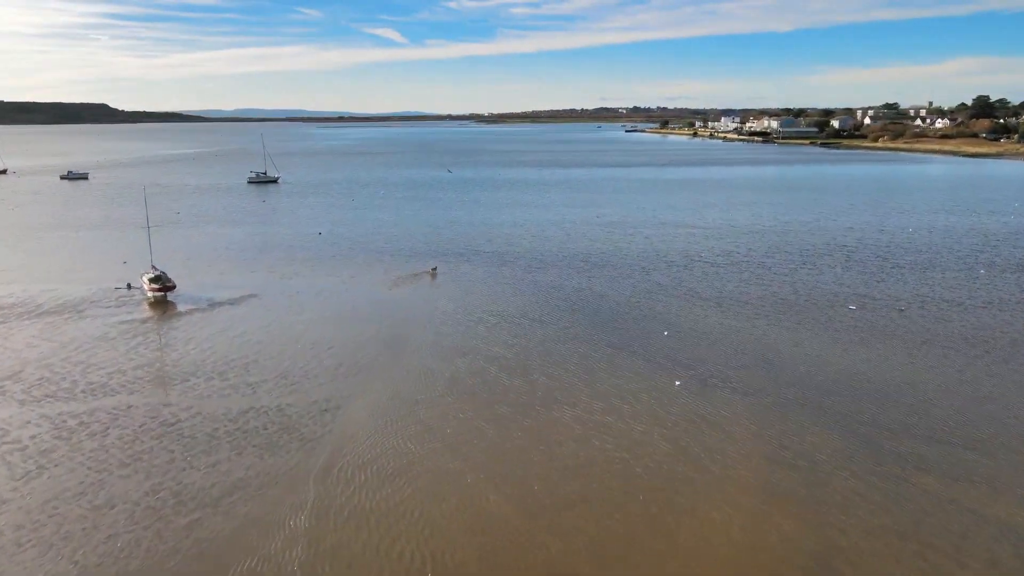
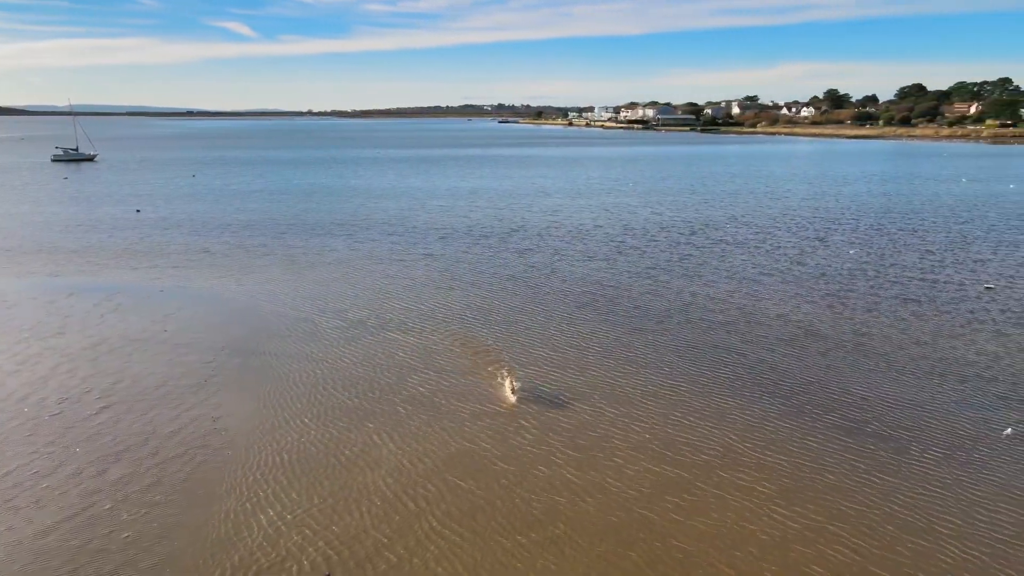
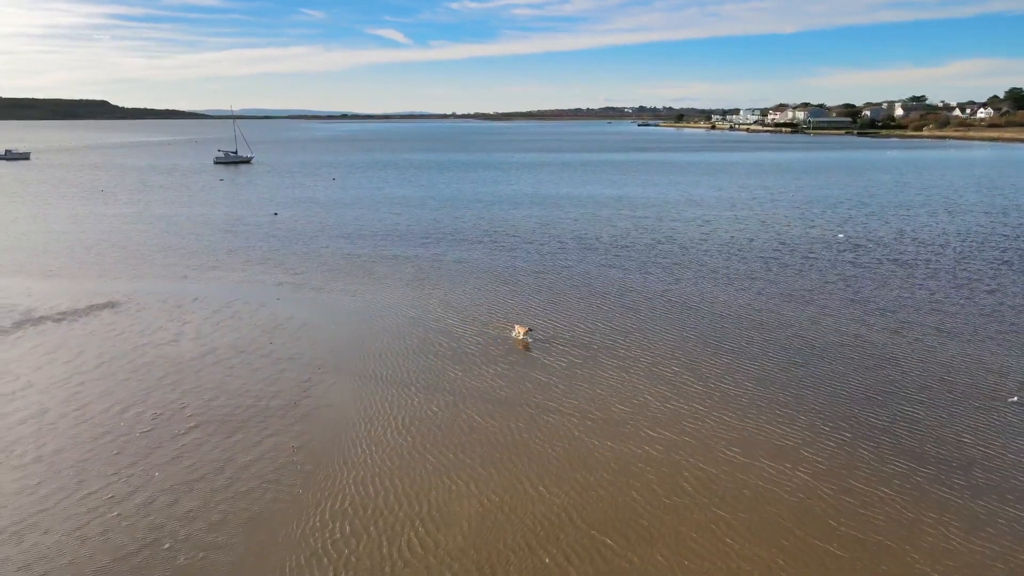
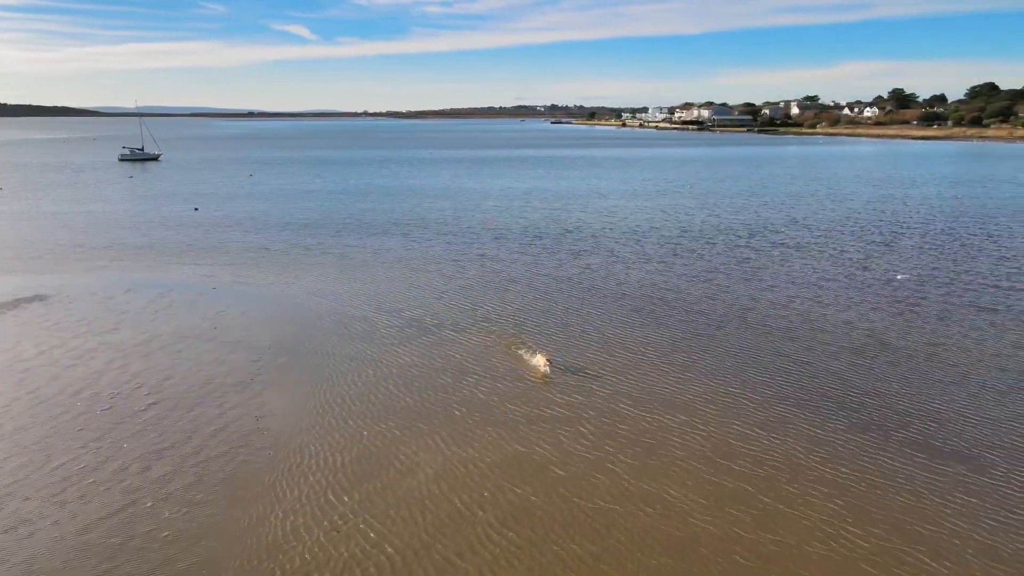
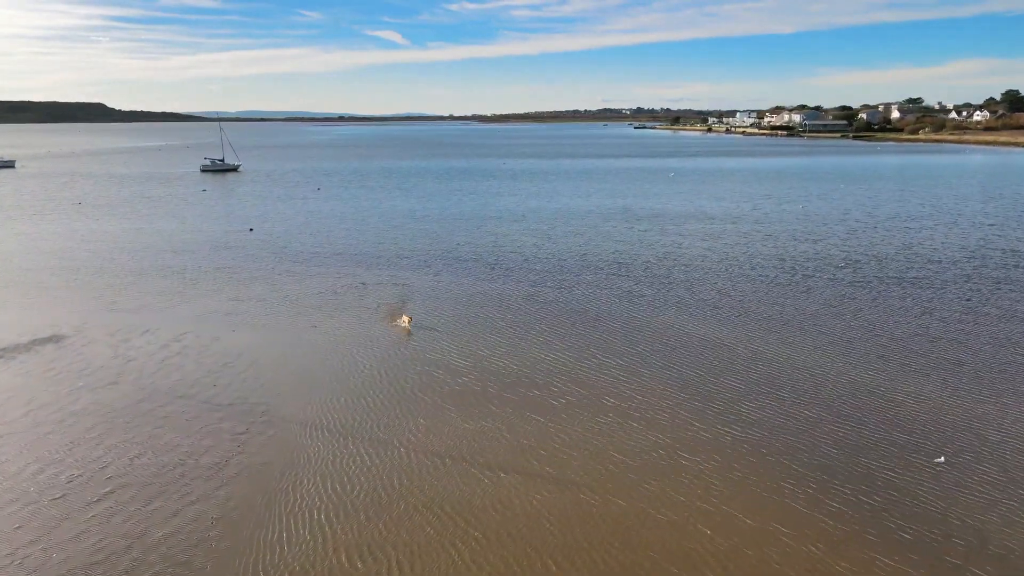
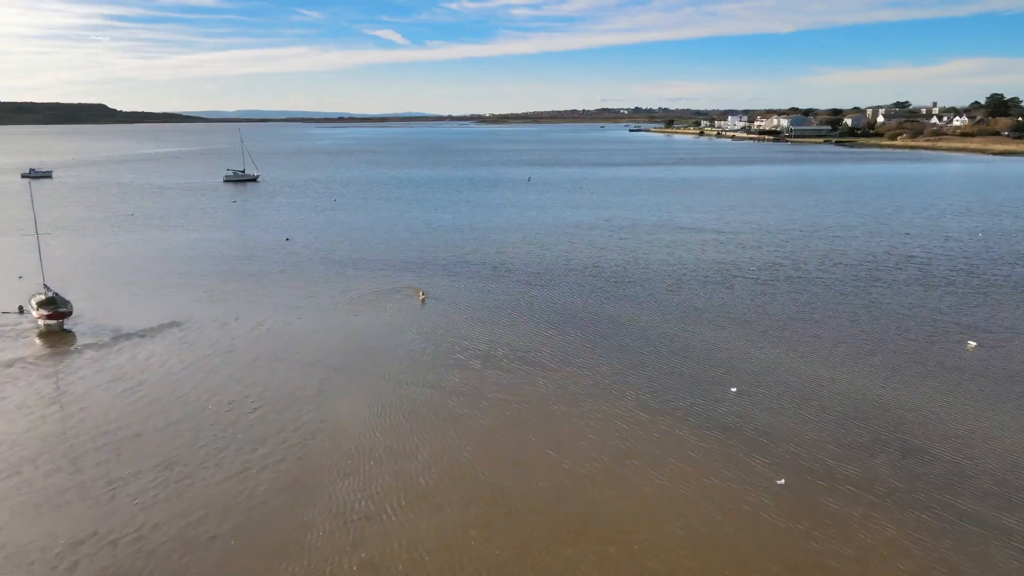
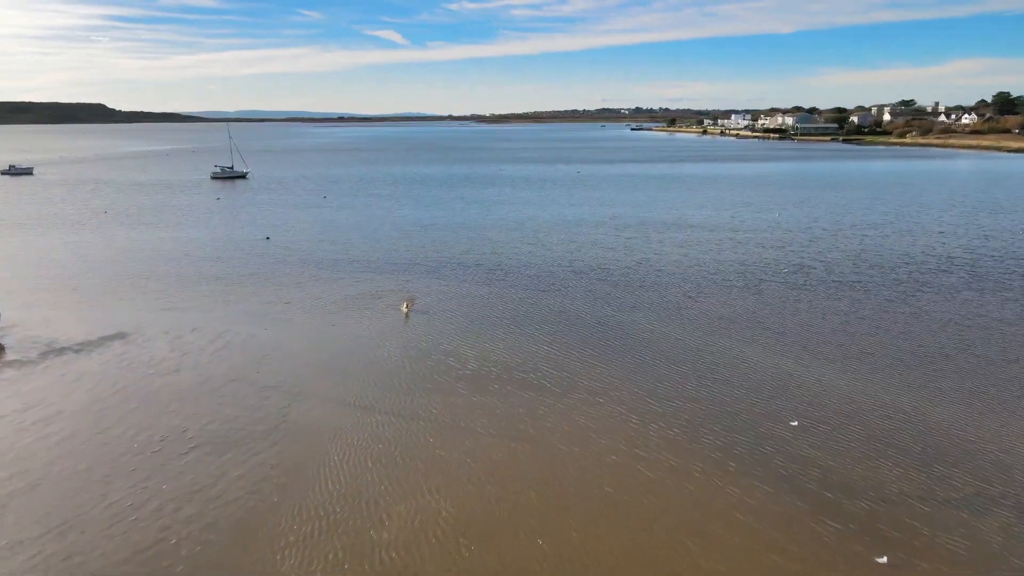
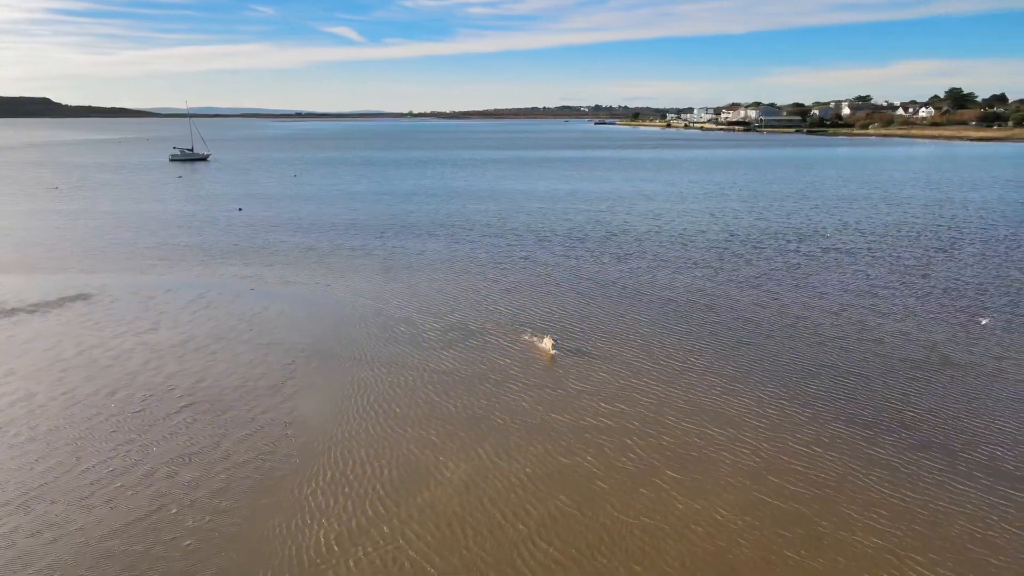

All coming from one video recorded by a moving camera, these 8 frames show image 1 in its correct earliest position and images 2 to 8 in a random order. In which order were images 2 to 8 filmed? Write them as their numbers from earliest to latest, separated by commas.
6, 7, 5, 3, 8, 4, 2
